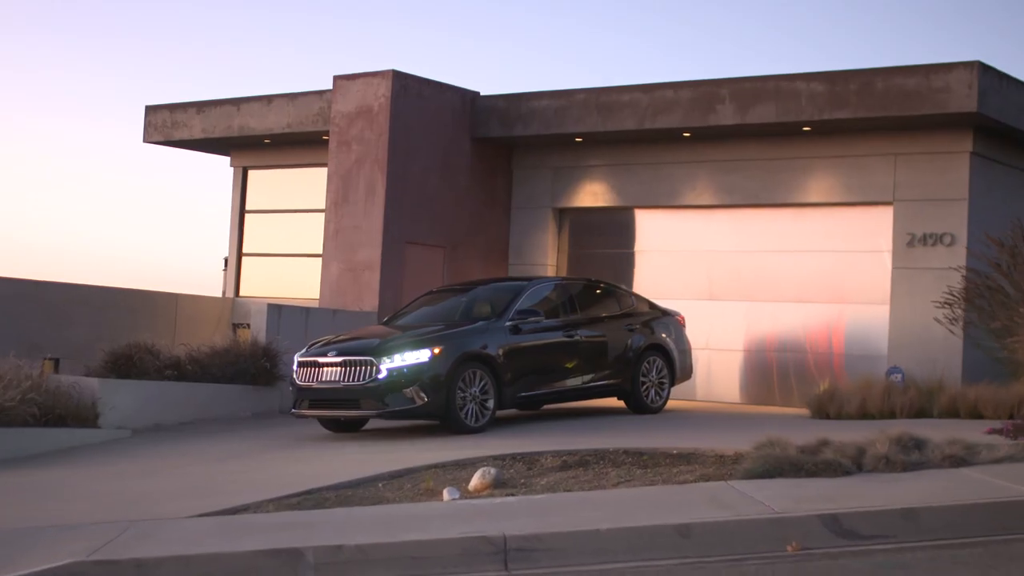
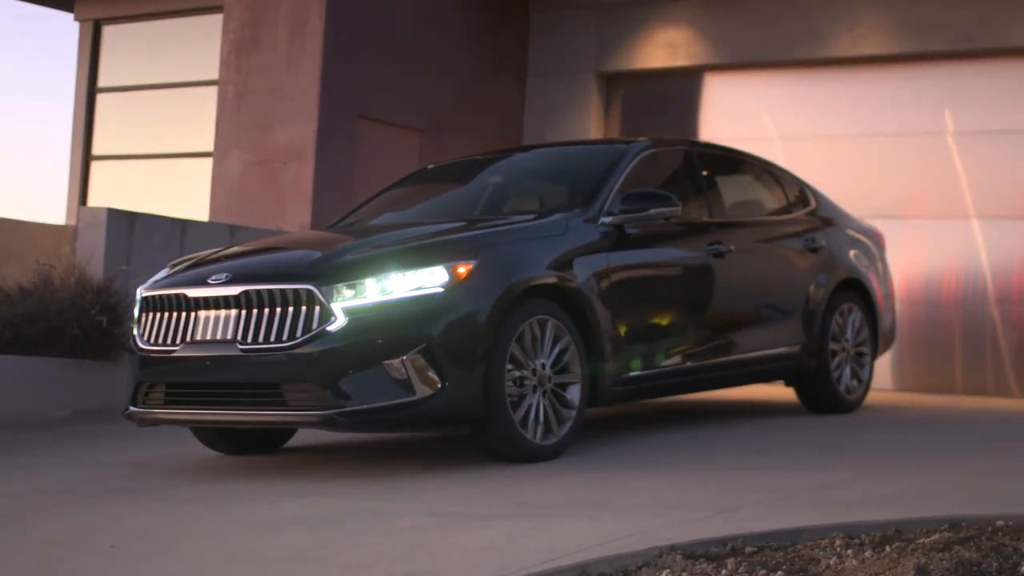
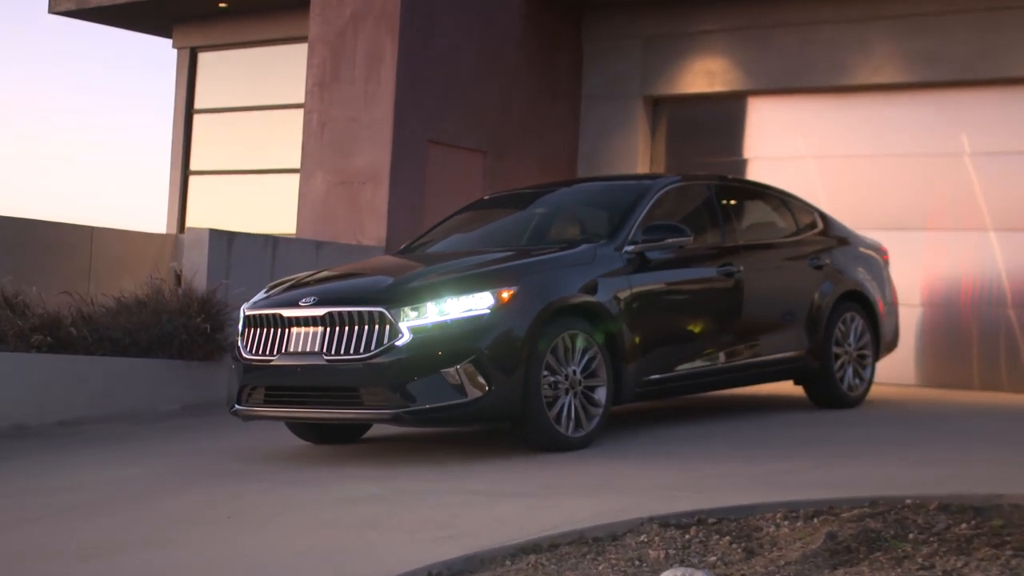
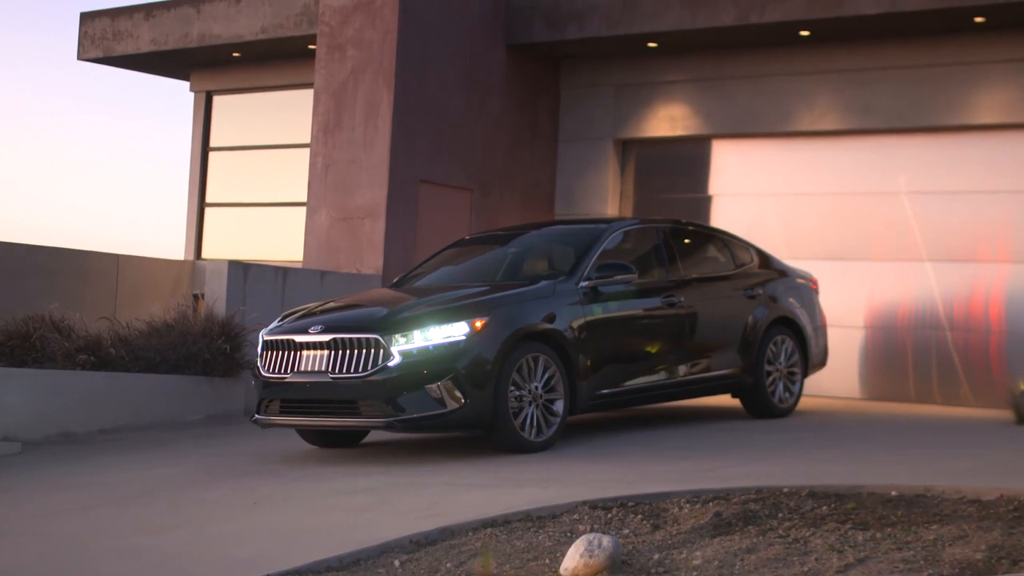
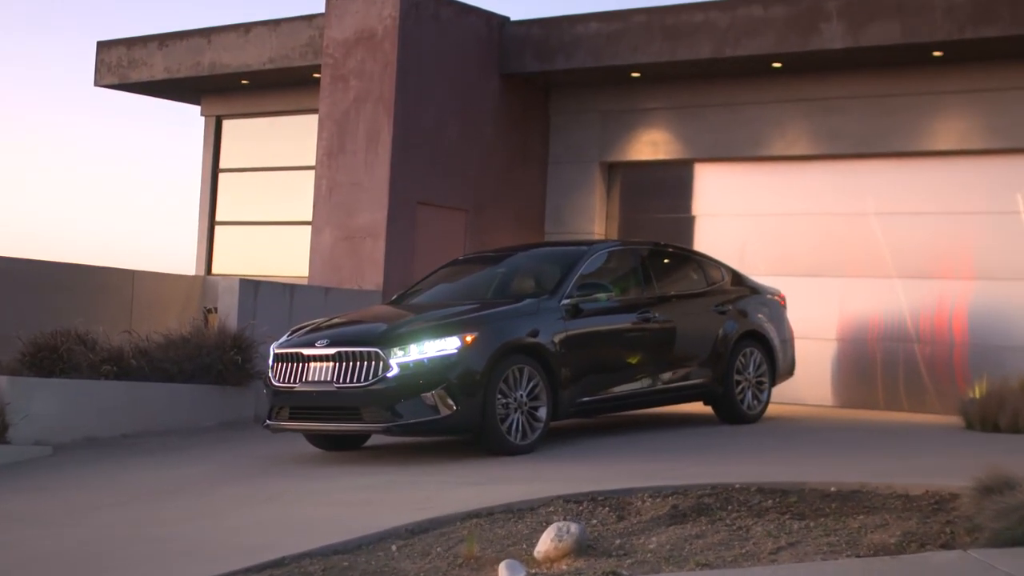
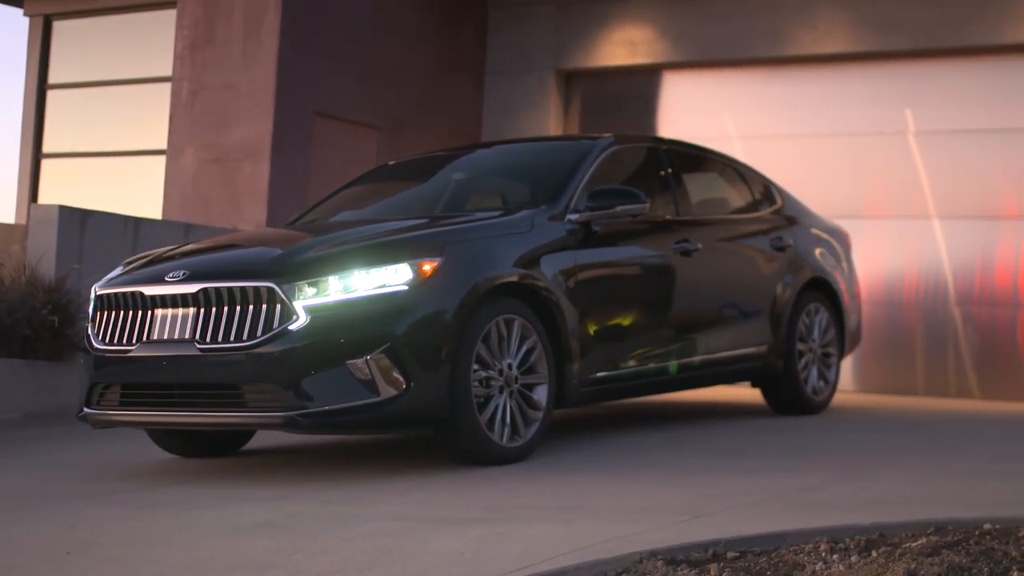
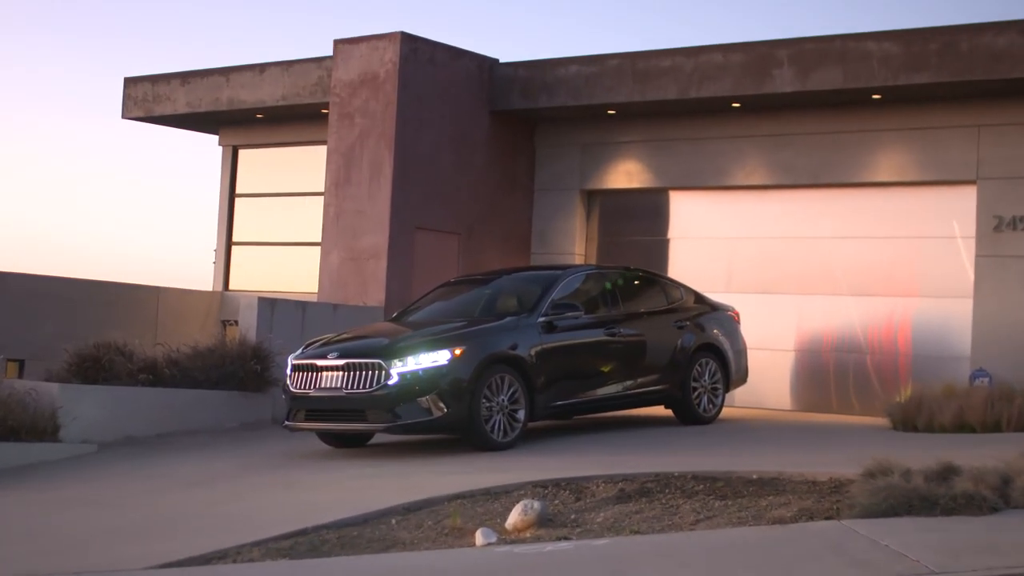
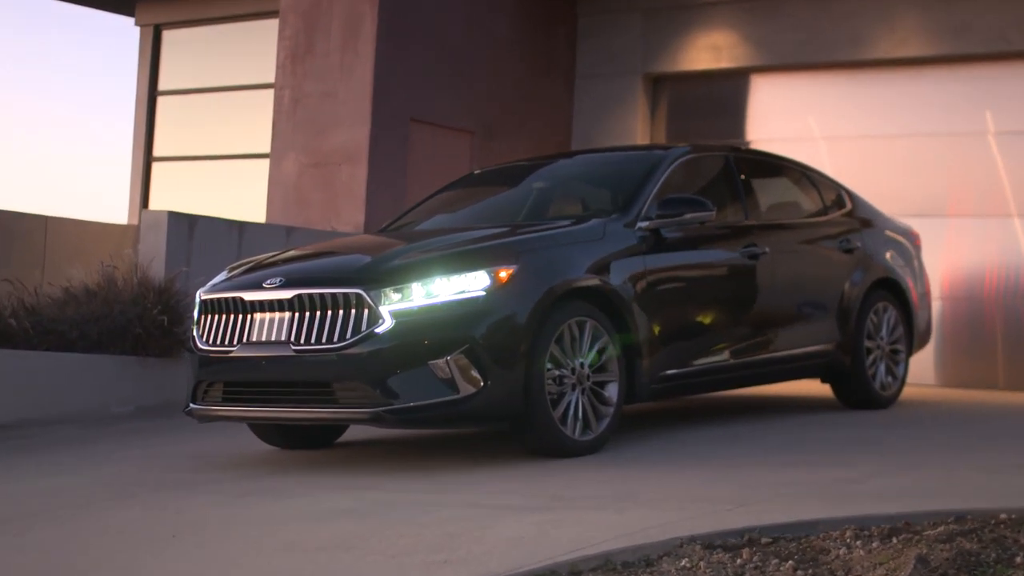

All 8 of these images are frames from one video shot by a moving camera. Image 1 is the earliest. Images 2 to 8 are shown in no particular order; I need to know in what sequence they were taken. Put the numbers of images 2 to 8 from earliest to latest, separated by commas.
7, 5, 4, 3, 8, 2, 6
